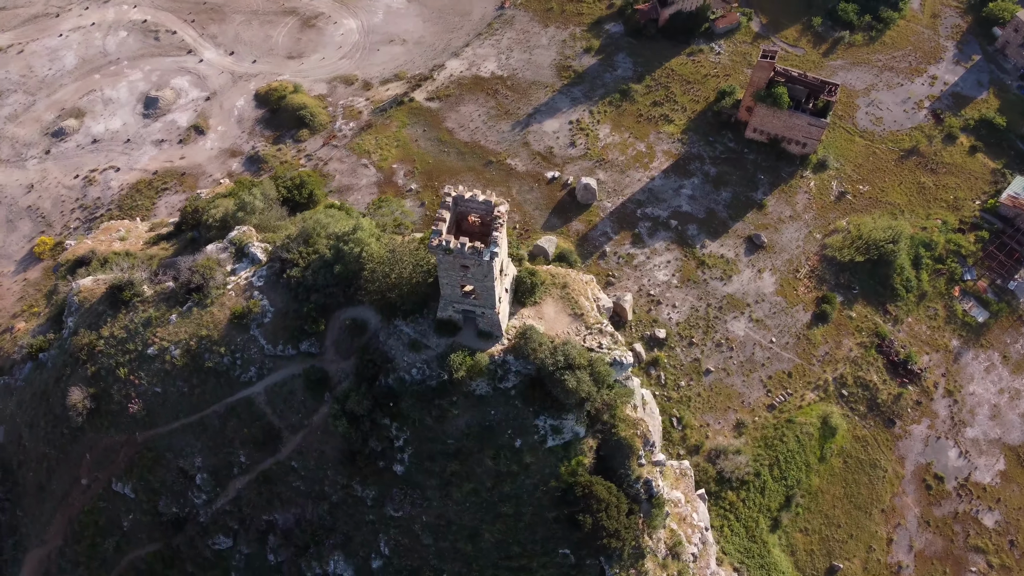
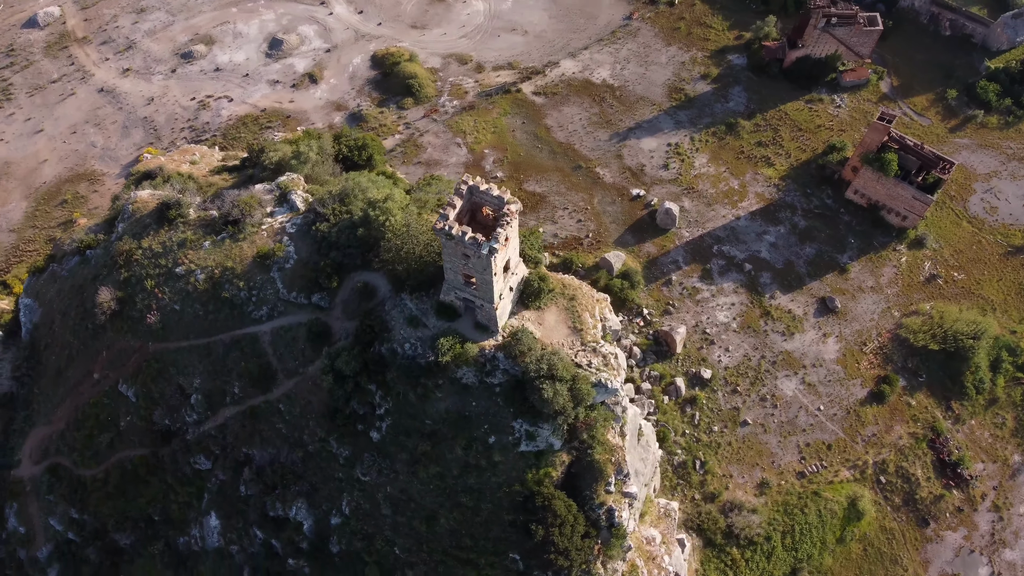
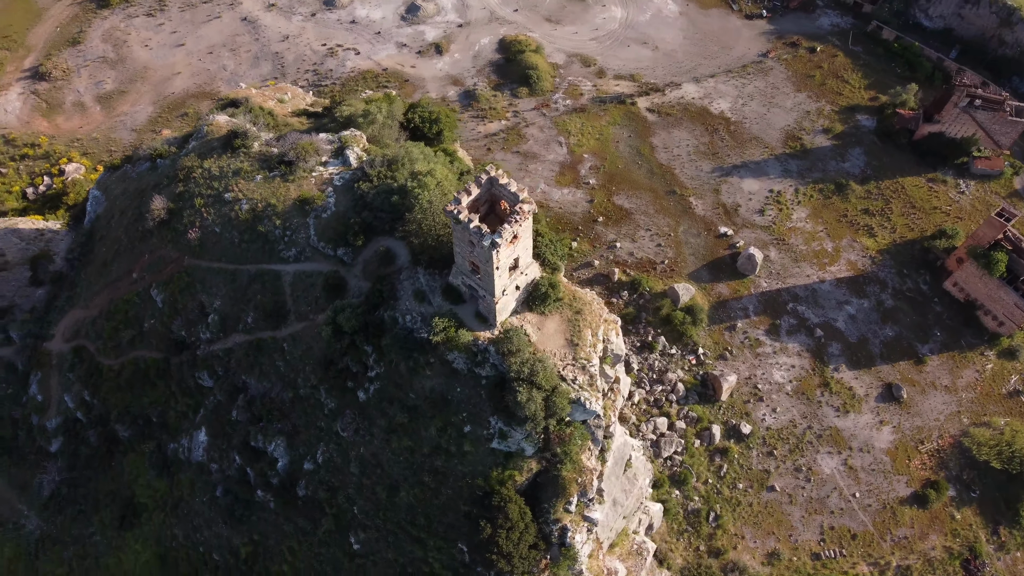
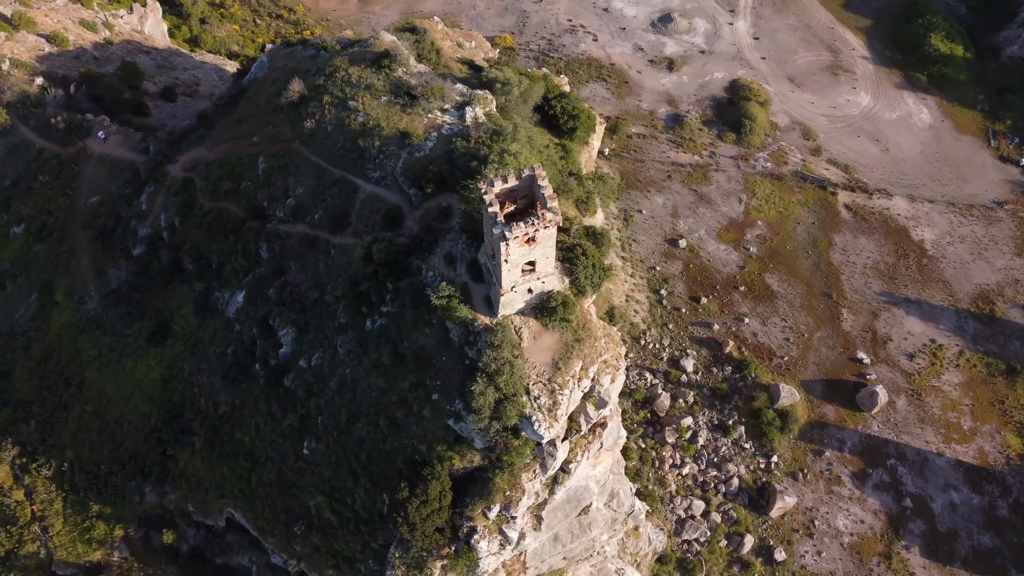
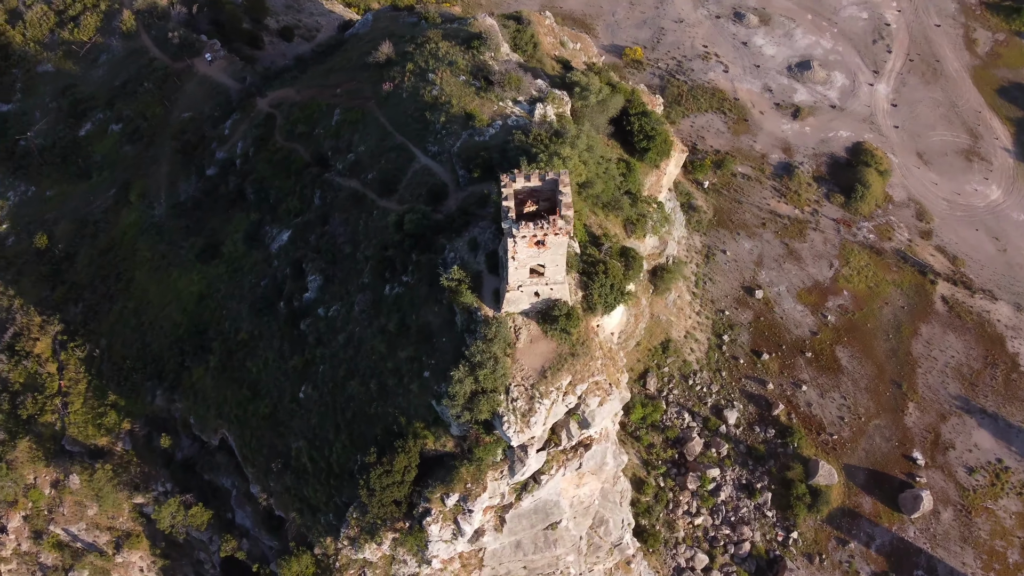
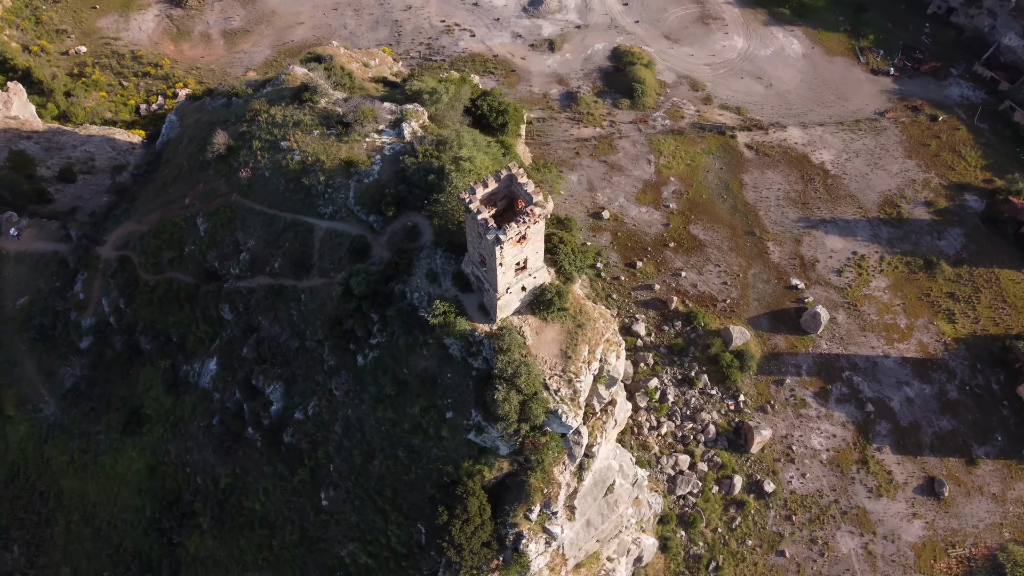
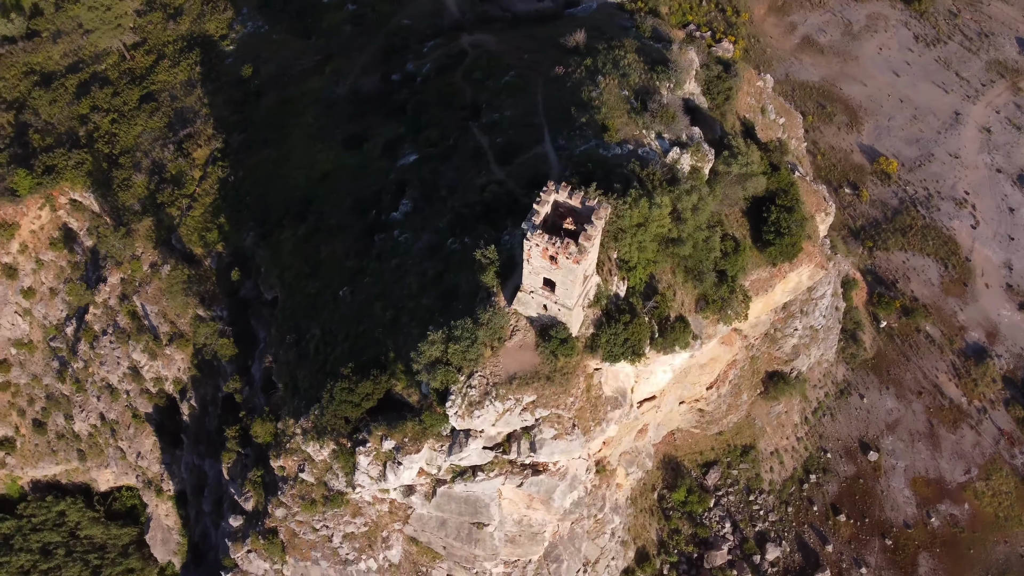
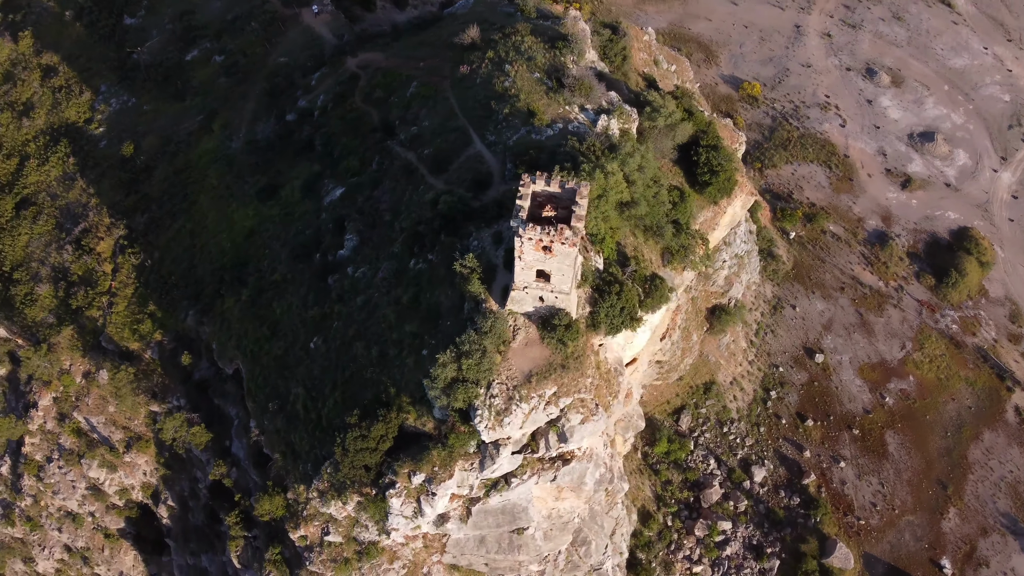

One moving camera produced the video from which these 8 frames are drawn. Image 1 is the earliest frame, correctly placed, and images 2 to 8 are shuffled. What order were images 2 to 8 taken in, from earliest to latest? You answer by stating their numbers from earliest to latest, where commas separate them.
2, 3, 6, 4, 5, 8, 7
